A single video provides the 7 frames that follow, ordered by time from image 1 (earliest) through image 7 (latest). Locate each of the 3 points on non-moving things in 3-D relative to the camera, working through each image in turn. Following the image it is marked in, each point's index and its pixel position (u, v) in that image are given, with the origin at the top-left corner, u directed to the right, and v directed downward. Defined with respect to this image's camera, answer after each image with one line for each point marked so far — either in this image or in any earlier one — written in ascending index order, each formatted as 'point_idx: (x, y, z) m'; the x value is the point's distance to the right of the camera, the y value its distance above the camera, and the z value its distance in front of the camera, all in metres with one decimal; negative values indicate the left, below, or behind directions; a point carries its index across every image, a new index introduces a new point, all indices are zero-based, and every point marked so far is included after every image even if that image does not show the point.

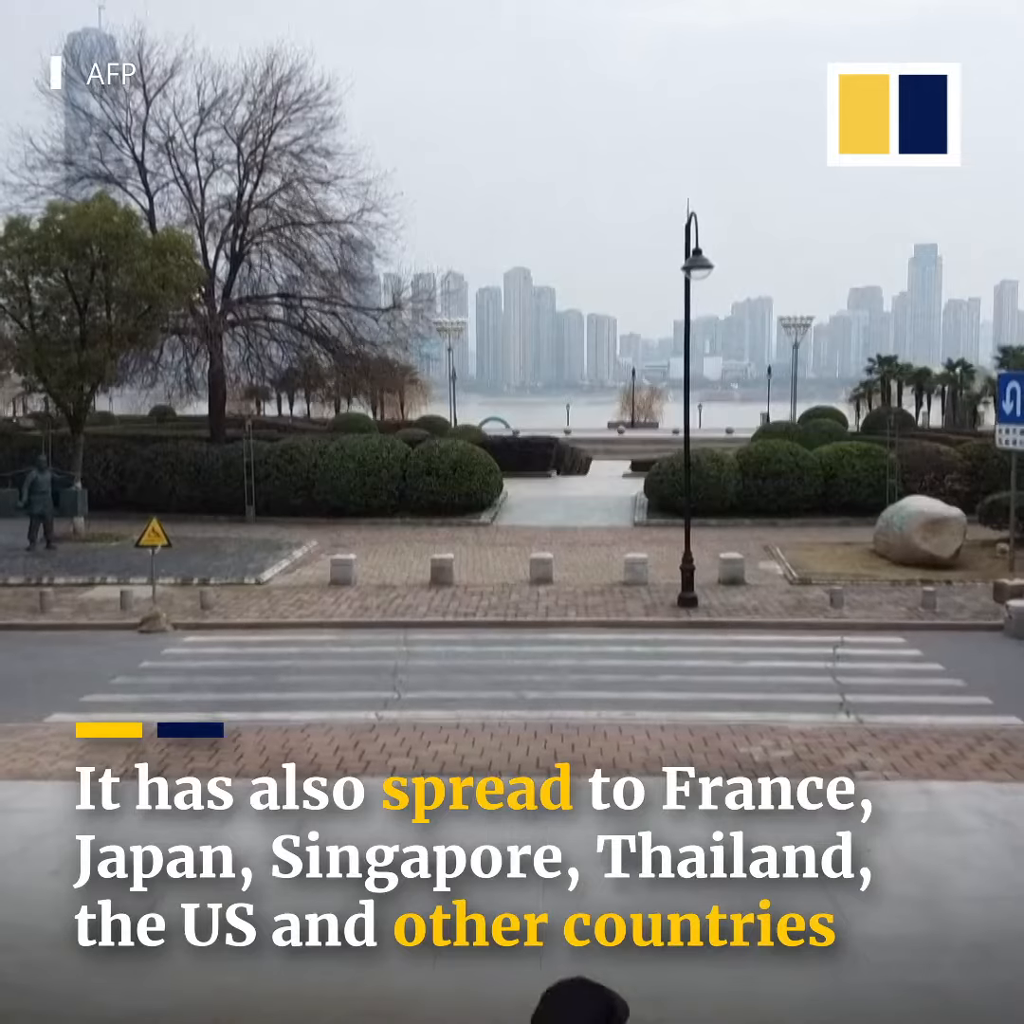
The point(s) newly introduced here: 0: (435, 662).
0: (-0.8, -1.6, +12.7) m
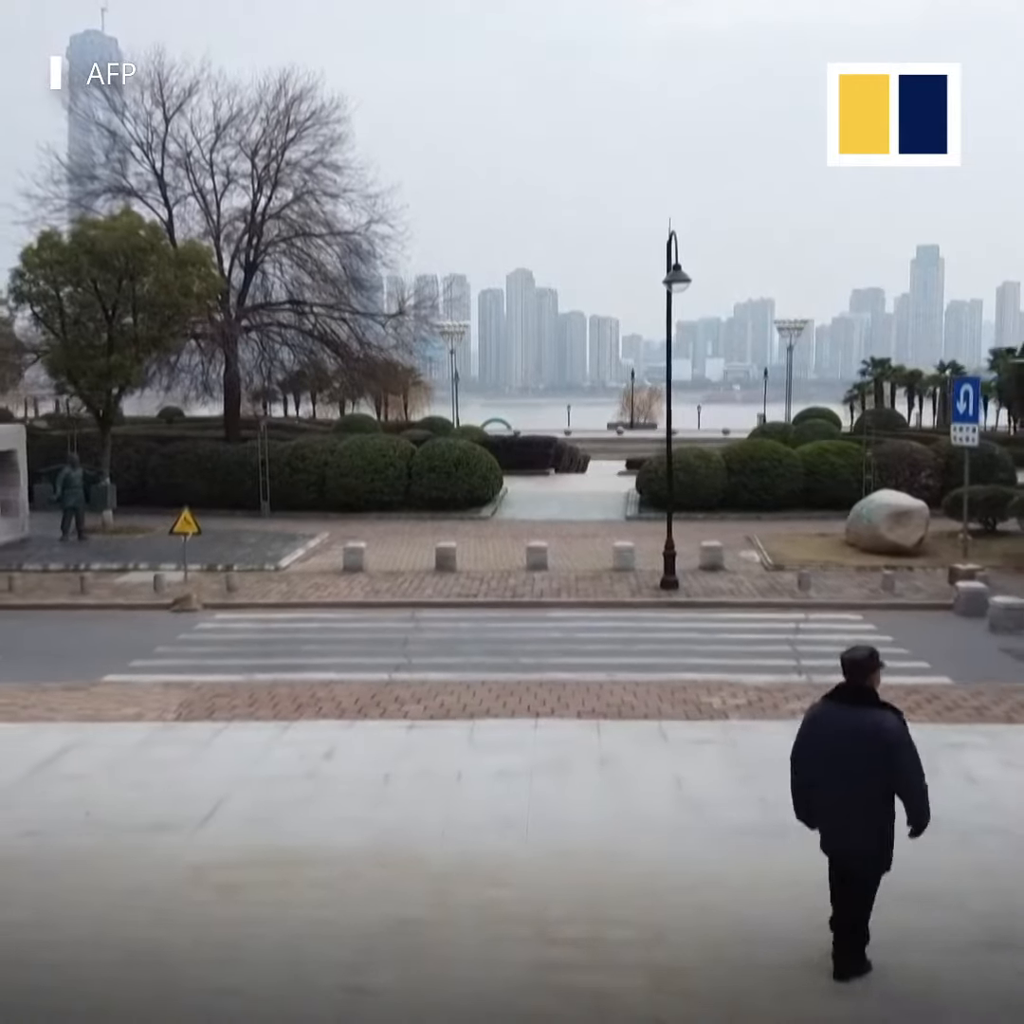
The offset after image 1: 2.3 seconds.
0: (-0.8, -1.5, +14.3) m
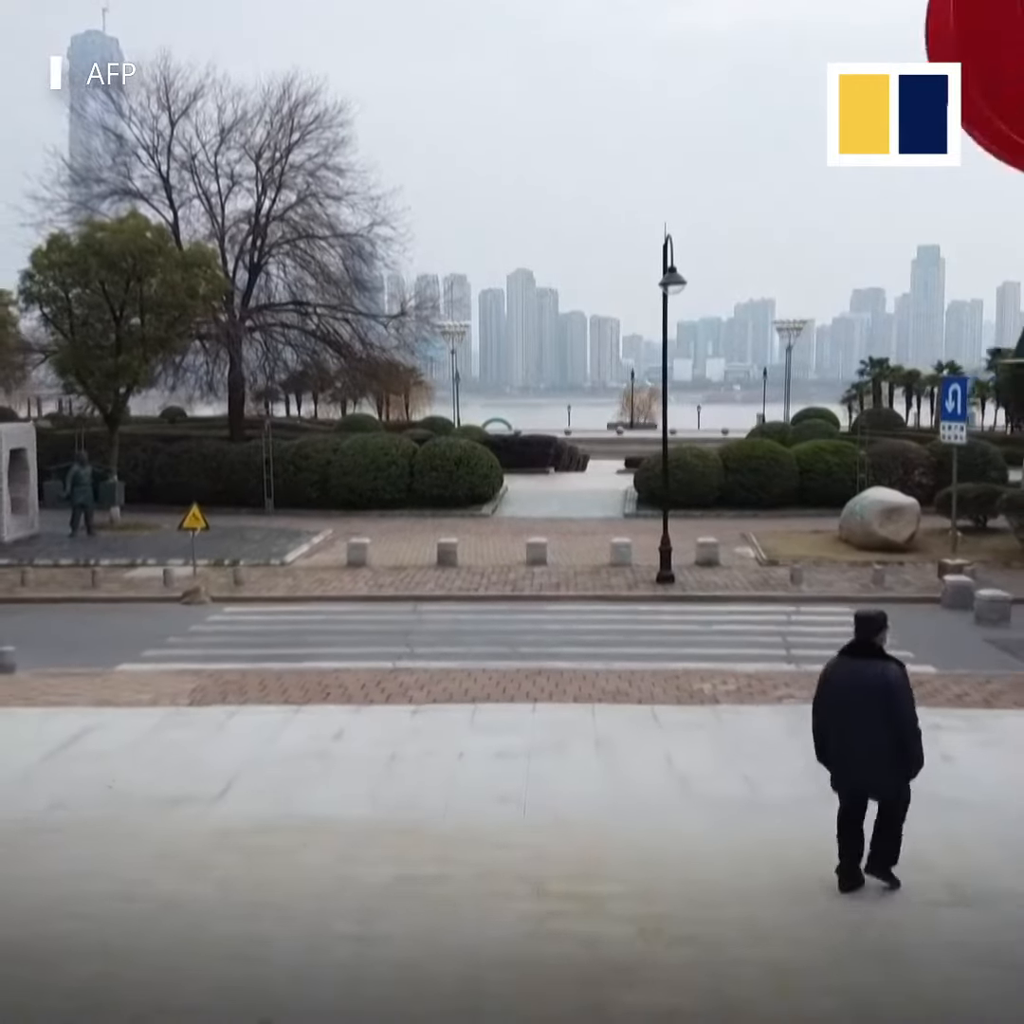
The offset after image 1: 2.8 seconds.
0: (-0.8, -1.4, +14.7) m
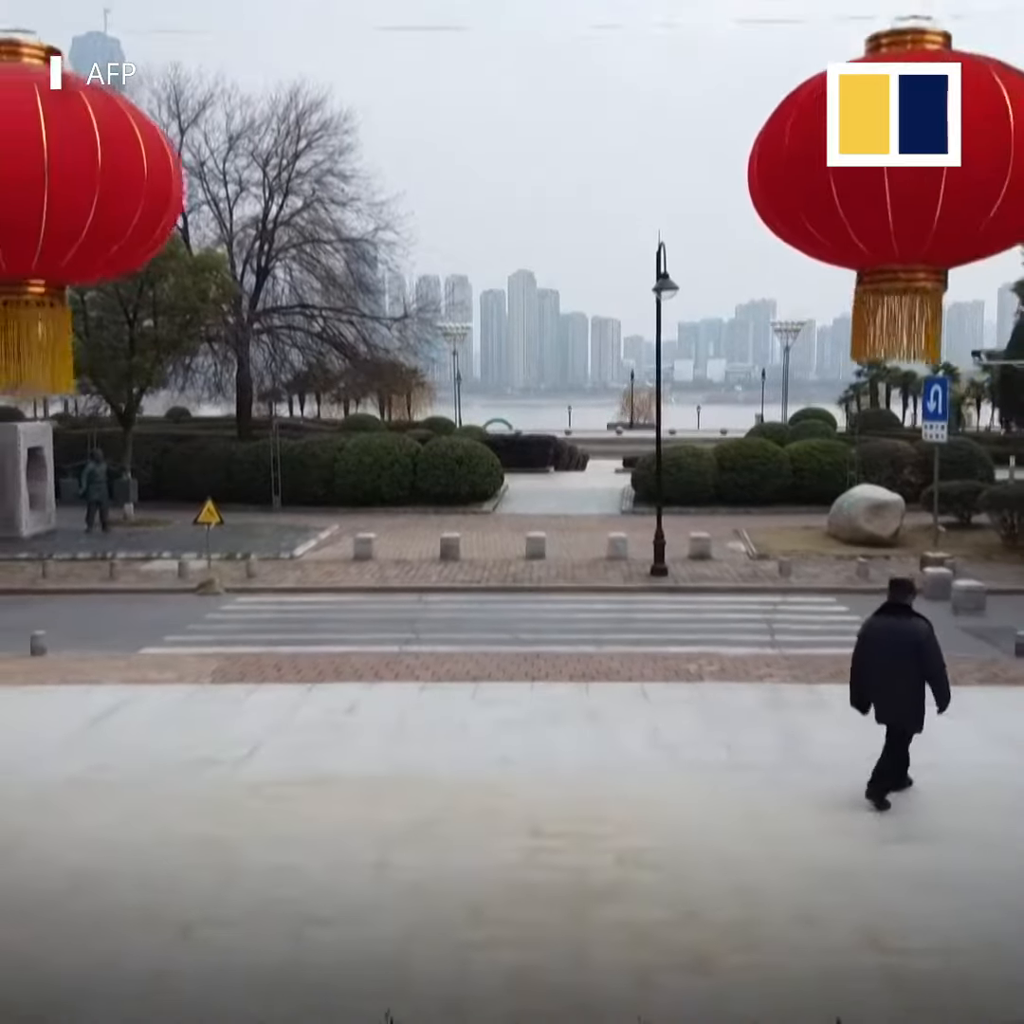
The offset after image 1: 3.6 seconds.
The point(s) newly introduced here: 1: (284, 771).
0: (-0.8, -1.3, +15.5) m
1: (-1.6, -1.8, +8.3) m
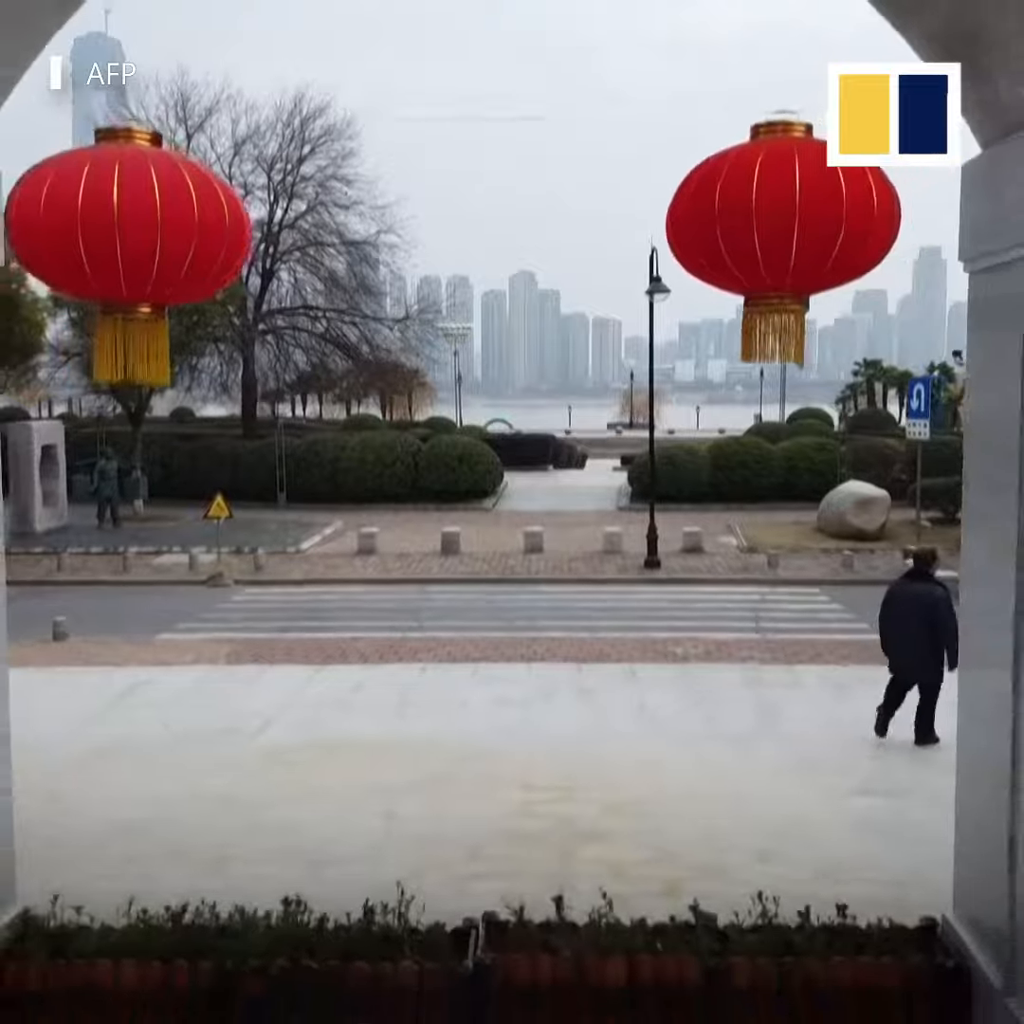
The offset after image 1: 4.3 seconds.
0: (-0.9, -1.2, +16.2) m
1: (-1.6, -1.7, +8.9) m
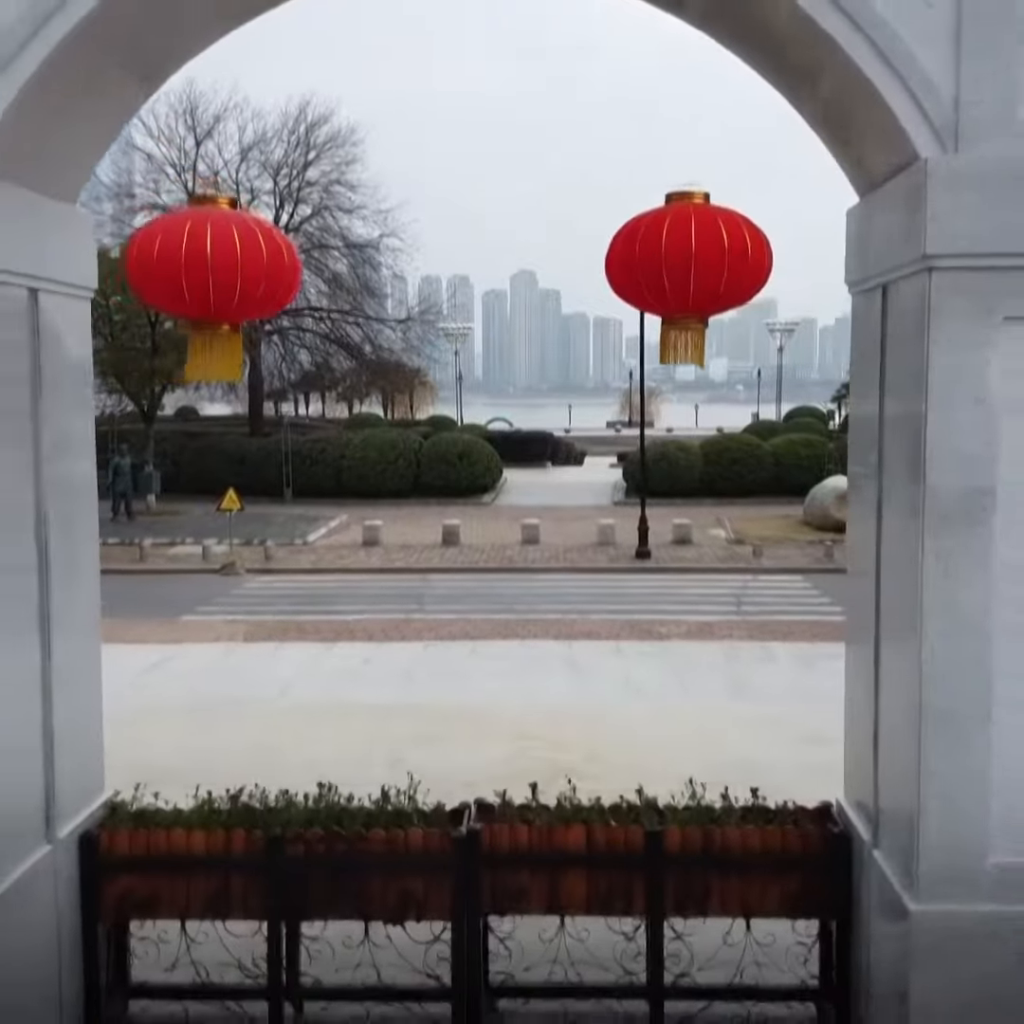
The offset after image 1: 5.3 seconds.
0: (-0.9, -1.1, +17.1) m
1: (-1.7, -1.6, +9.9) m
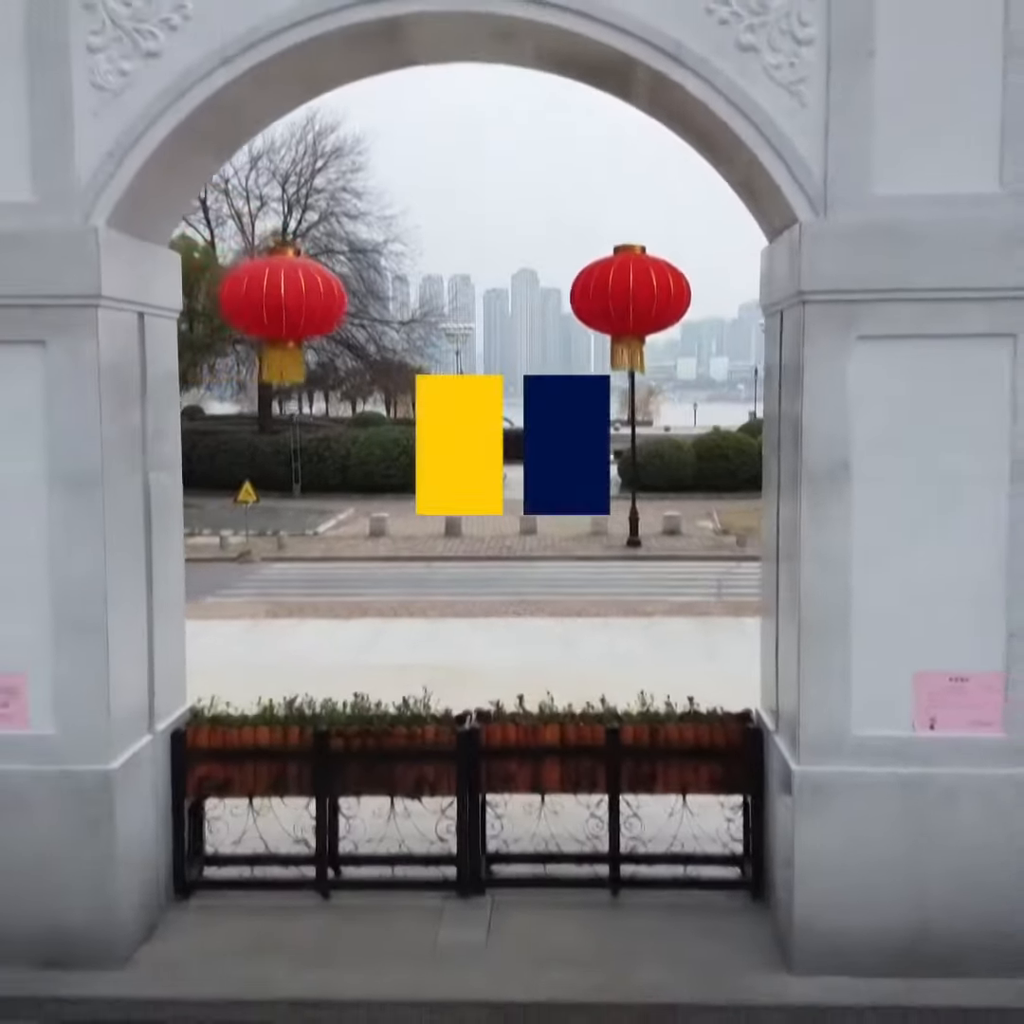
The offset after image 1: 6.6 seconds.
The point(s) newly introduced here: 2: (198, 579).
0: (-0.9, -1.0, +18.4) m
1: (-1.7, -1.4, +11.2) m
2: (-4.8, -1.0, +18.2) m
